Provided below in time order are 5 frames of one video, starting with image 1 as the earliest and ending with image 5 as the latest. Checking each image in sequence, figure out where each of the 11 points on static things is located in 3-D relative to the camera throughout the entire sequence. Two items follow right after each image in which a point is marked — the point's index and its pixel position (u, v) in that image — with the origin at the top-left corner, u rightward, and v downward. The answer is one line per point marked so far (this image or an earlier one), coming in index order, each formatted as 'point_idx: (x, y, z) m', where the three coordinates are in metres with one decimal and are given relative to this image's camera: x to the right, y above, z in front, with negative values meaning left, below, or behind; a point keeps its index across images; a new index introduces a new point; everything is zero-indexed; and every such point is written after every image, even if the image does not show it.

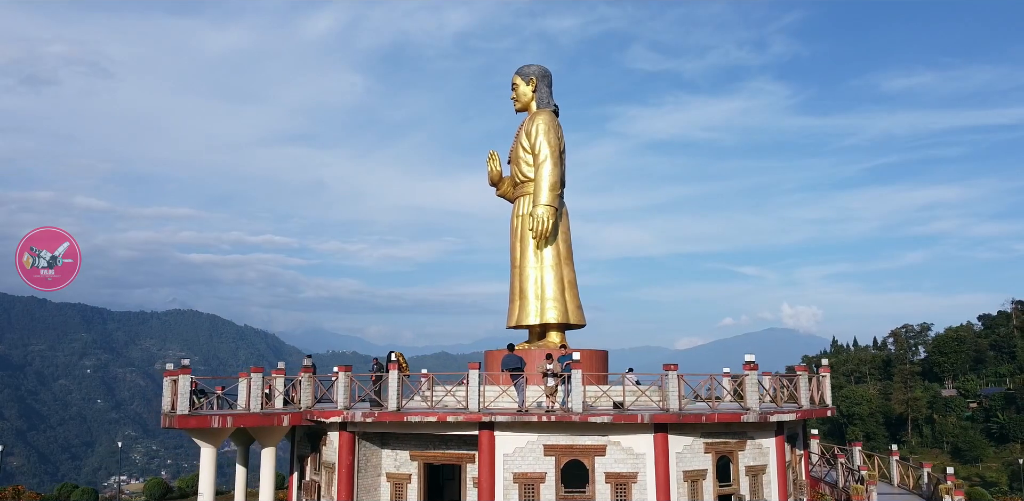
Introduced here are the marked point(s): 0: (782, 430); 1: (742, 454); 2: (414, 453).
0: (+6.1, -3.9, +17.1) m
1: (+5.0, -4.2, +16.3) m
2: (-1.9, -4.3, +16.5) m
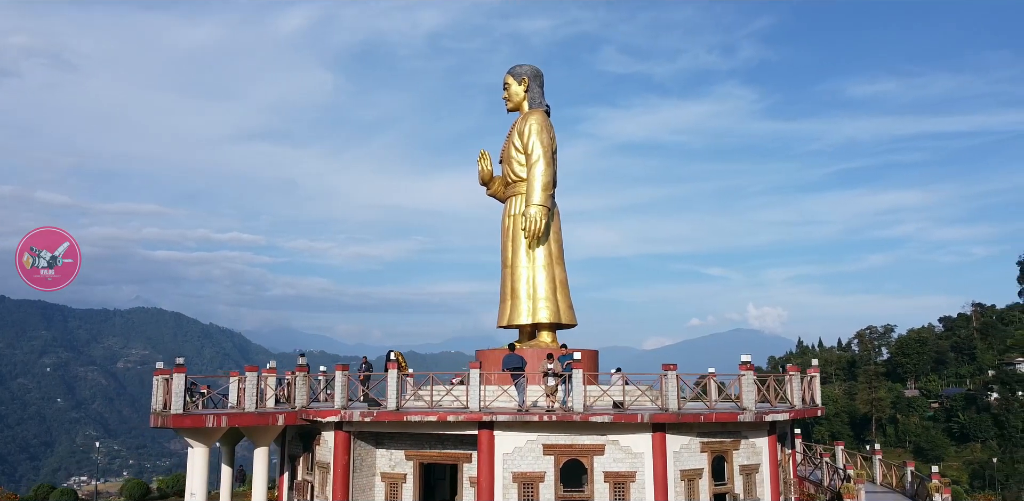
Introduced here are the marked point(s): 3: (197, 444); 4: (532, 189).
0: (+5.9, -4.0, +17.3) m
1: (+4.9, -4.3, +16.5) m
2: (-2.1, -4.3, +16.4) m
3: (-6.0, -3.7, +15.0) m
4: (+0.5, +1.5, +18.7) m
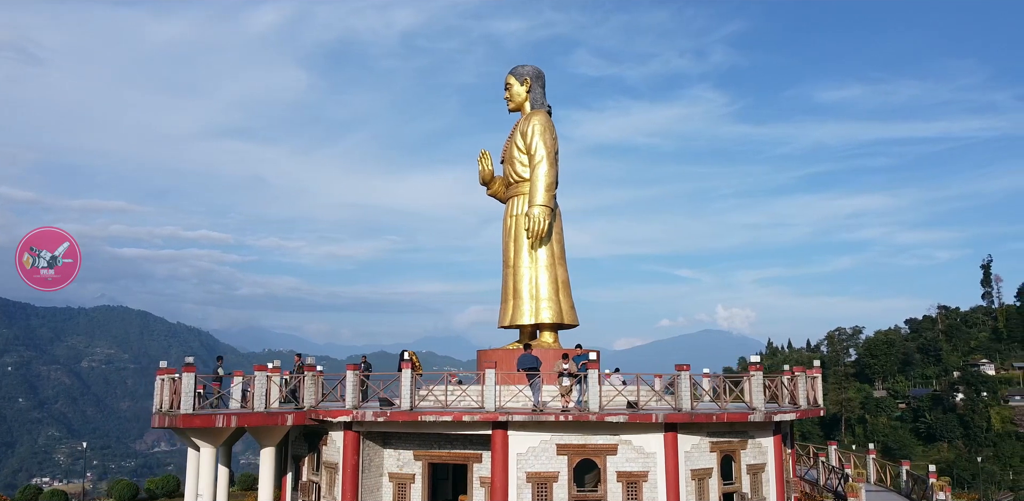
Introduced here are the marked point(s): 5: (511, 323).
0: (+6.0, -4.0, +17.5) m
1: (+5.0, -4.3, +16.7) m
2: (-2.0, -4.2, +16.4) m
3: (-5.8, -3.7, +14.9) m
4: (+0.5, +1.5, +18.8) m
5: (0.0, -1.8, +19.5) m
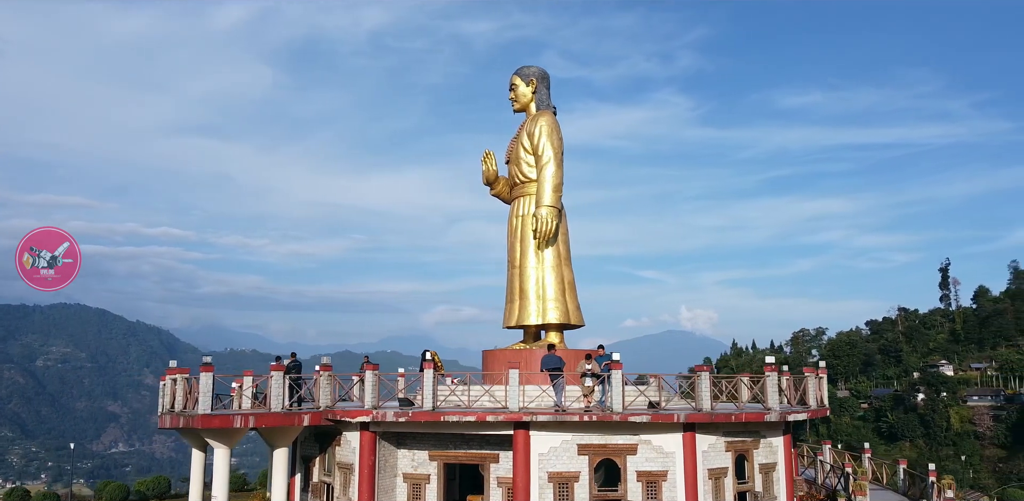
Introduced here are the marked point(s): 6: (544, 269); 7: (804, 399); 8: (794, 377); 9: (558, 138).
0: (+6.2, -4.1, +17.8) m
1: (+5.2, -4.4, +16.9) m
2: (-1.8, -4.2, +16.4) m
3: (-5.5, -3.7, +14.7) m
4: (+0.7, +1.5, +18.8) m
5: (+0.1, -1.8, +19.5) m
6: (+0.8, -0.4, +18.8) m
7: (+6.6, -3.4, +18.1) m
8: (+6.5, -3.0, +18.3) m
9: (+1.1, +2.8, +19.5) m
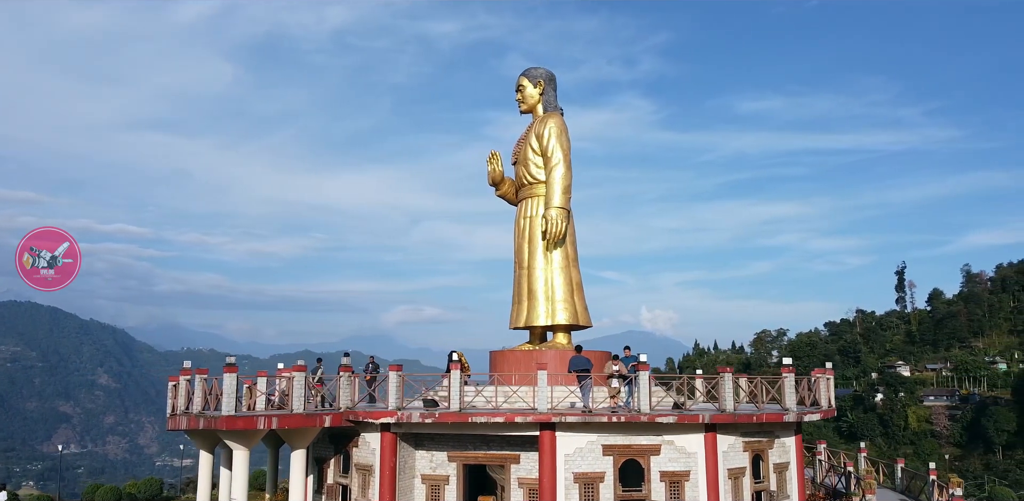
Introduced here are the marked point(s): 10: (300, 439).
0: (+6.4, -4.1, +18.1) m
1: (+5.4, -4.4, +17.1) m
2: (-1.5, -4.3, +16.3) m
3: (-5.2, -3.7, +14.5) m
4: (+0.9, +1.4, +18.9) m
5: (+0.2, -1.9, +19.6) m
6: (+1.0, -0.5, +18.9) m
7: (+6.8, -3.5, +18.4) m
8: (+6.7, -3.0, +18.6) m
9: (+1.3, +2.8, +19.6) m
10: (-4.2, -3.7, +15.2) m
